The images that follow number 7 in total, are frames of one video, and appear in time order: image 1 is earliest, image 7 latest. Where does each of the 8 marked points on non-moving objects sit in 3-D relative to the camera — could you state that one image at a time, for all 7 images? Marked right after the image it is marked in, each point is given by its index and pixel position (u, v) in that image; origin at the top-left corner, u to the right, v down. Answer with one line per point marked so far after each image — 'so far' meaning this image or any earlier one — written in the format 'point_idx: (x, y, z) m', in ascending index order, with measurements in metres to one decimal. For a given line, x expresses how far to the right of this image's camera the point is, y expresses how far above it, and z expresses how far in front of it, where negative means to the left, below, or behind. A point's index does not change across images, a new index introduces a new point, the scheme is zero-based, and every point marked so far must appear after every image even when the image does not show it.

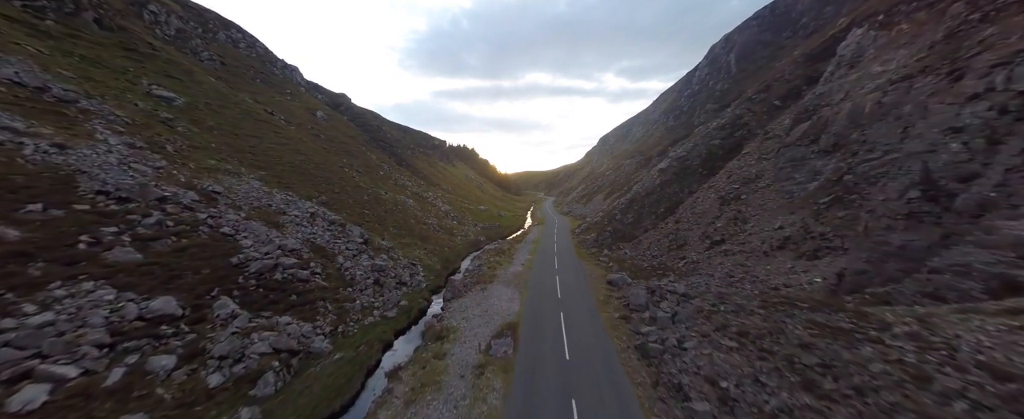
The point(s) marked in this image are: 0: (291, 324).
0: (-13.2, -6.8, +17.4) m
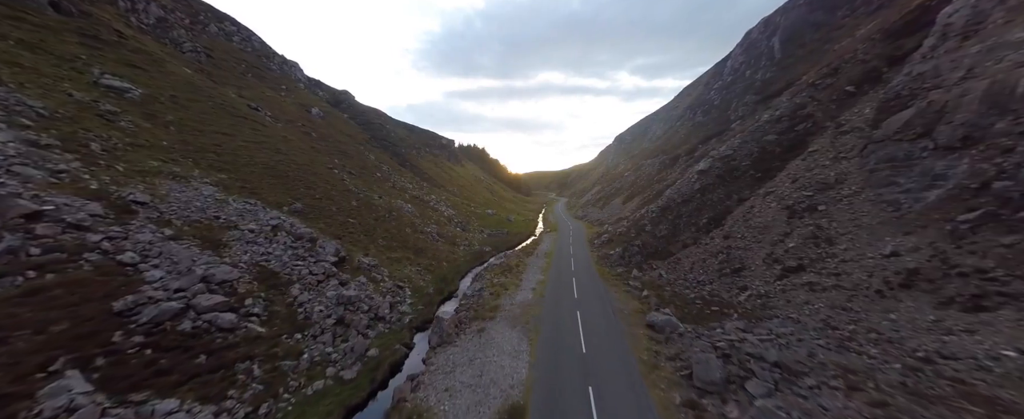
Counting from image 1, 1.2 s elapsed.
0: (-13.1, -7.9, +11.4) m
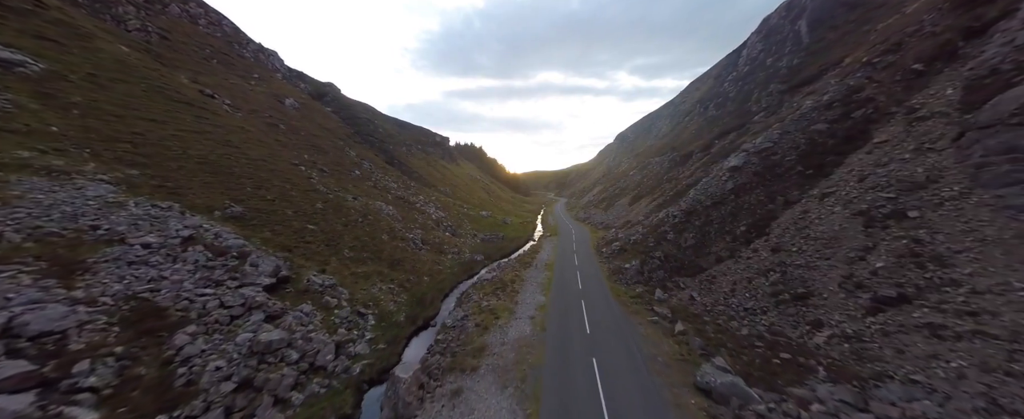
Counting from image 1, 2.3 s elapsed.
0: (-13.6, -8.3, +5.2) m
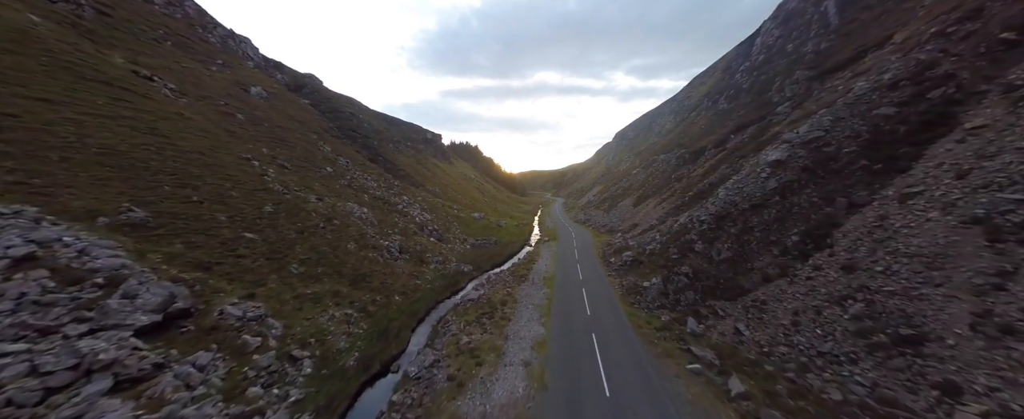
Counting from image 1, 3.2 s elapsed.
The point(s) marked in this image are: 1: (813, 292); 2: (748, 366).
0: (-14.1, -8.7, -0.8) m
1: (+18.0, -4.9, +17.4) m
2: (+11.9, -7.8, +14.8) m
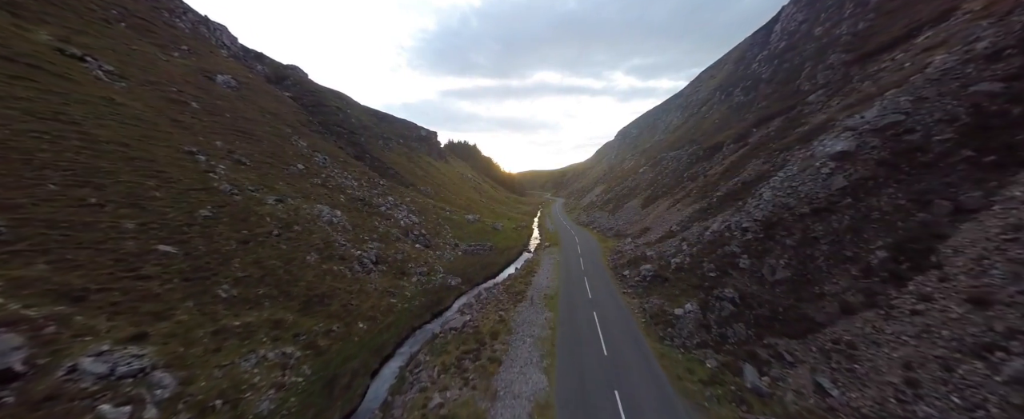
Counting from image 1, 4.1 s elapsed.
0: (-14.5, -9.0, -5.9) m
1: (+17.5, -5.2, +12.3) m
2: (+11.5, -8.1, +9.7) m
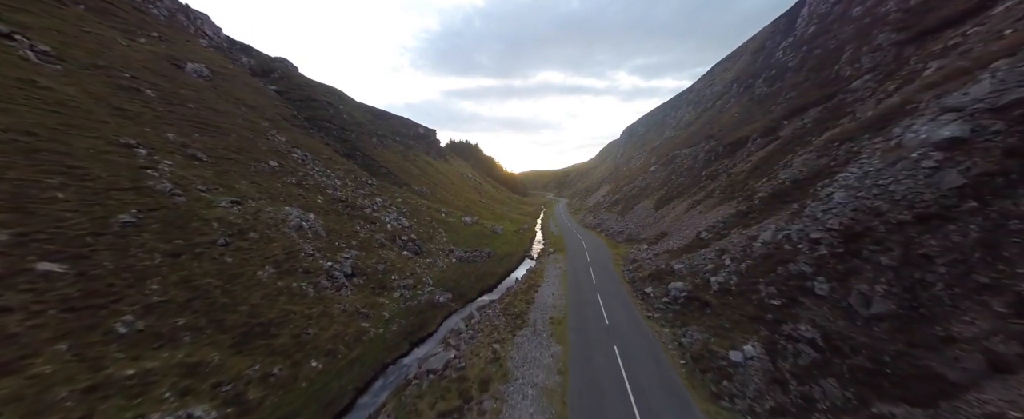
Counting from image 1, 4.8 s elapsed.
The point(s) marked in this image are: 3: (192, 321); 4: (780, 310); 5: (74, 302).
0: (-14.9, -9.3, -10.4) m
1: (+17.3, -5.5, +7.5) m
2: (+11.2, -8.4, +5.0) m
3: (-16.4, -5.7, +15.2) m
4: (+13.3, -5.0, +14.9) m
5: (-19.7, -4.1, +13.2) m
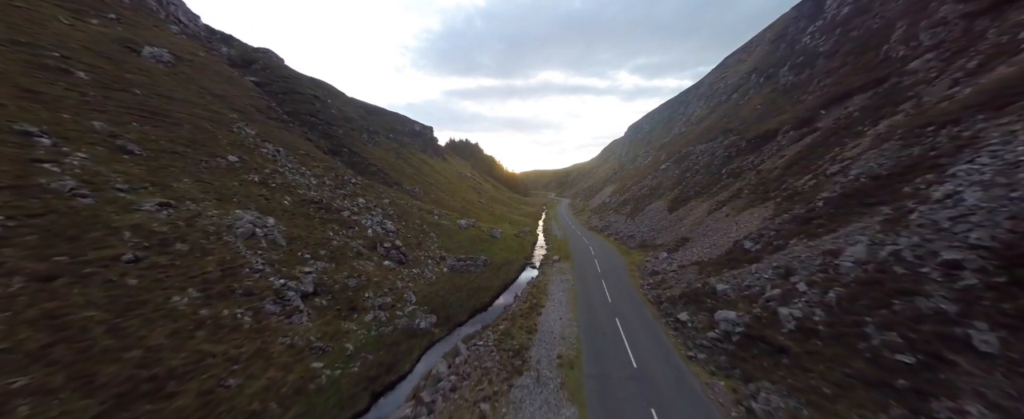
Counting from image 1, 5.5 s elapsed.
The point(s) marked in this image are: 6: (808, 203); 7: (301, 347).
0: (-15.2, -9.6, -15.1) m
1: (+17.1, -5.7, +2.7) m
2: (+11.0, -8.7, +0.2) m
3: (-16.6, -6.0, +10.6) m
4: (+13.1, -5.2, +10.1) m
5: (-20.0, -4.3, +8.6) m
6: (+19.6, +0.4, +19.6) m
7: (-11.6, -7.6, +16.4) m
